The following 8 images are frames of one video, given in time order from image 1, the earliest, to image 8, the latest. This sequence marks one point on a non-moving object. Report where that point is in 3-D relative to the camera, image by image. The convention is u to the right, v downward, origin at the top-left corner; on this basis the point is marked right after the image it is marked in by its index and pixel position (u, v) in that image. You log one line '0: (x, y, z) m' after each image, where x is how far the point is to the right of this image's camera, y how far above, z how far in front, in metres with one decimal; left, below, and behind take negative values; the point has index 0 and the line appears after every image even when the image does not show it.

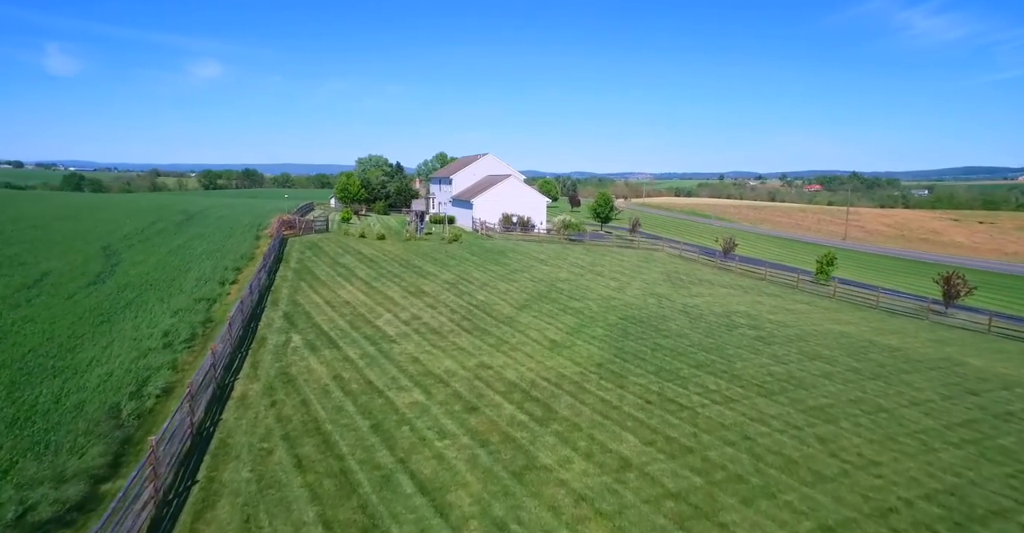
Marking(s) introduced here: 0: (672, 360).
0: (+5.2, -3.1, +19.6) m
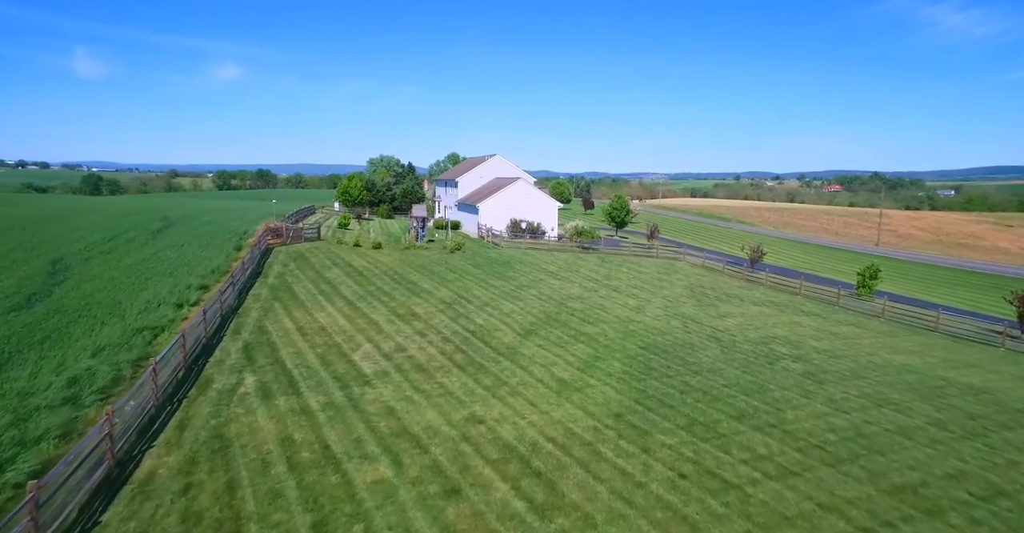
0: (+5.2, -3.8, +16.0) m
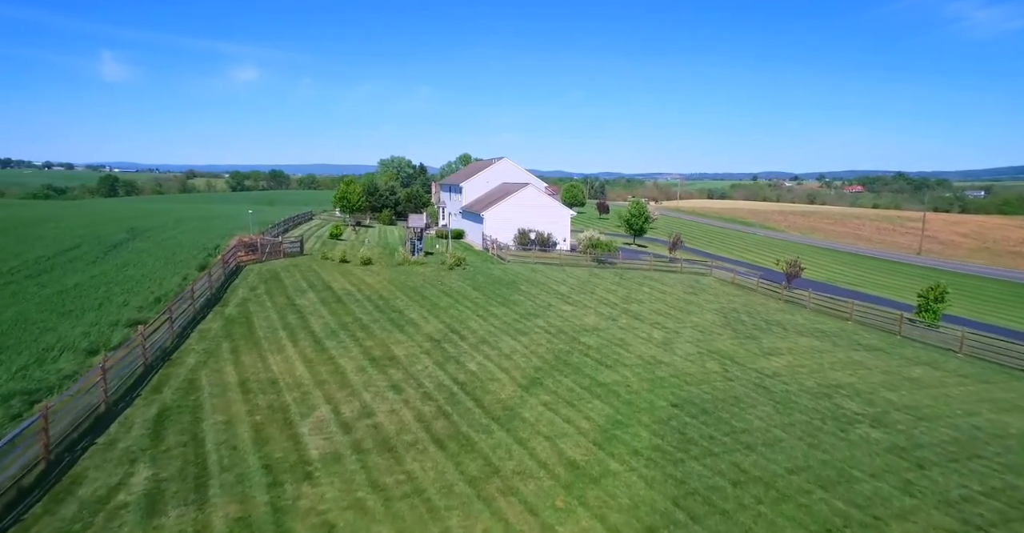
0: (+5.1, -4.9, +11.5) m
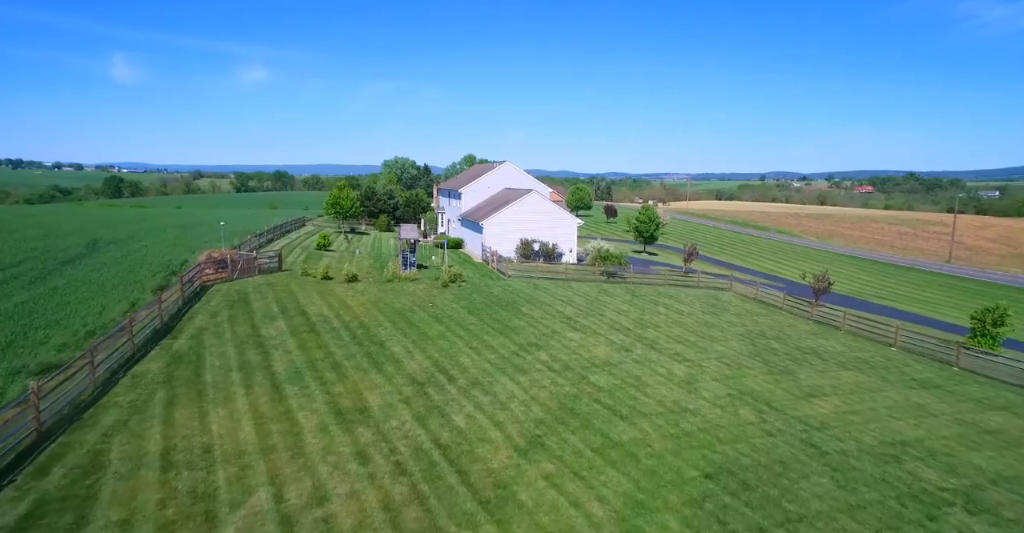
0: (+4.9, -5.7, +8.1) m
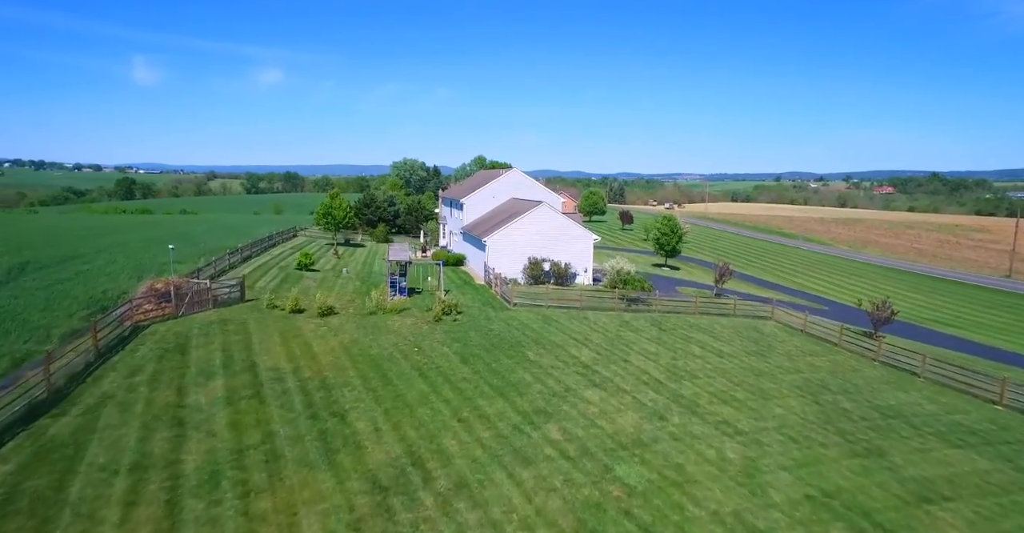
0: (+4.6, -7.0, +3.0) m
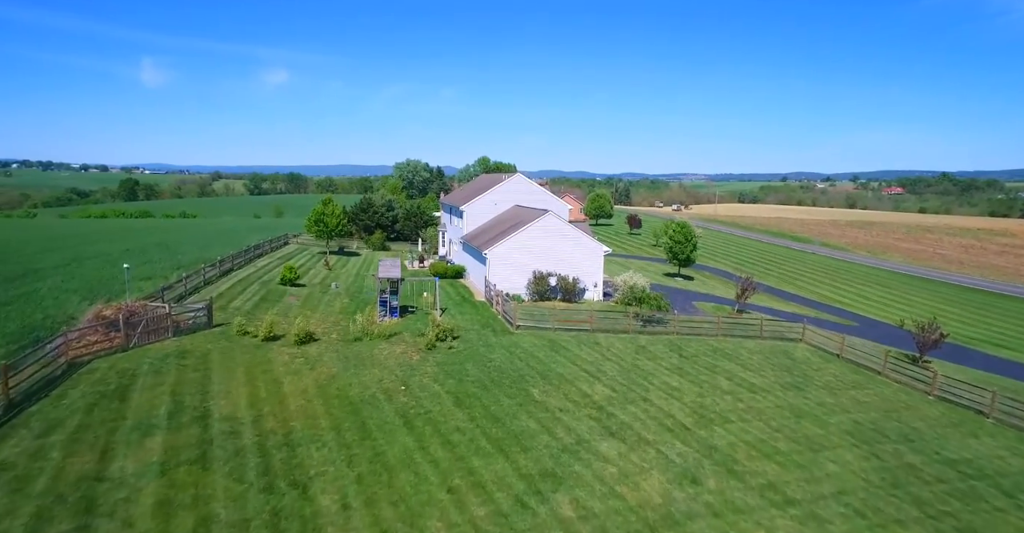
0: (+4.6, -7.8, -0.1) m
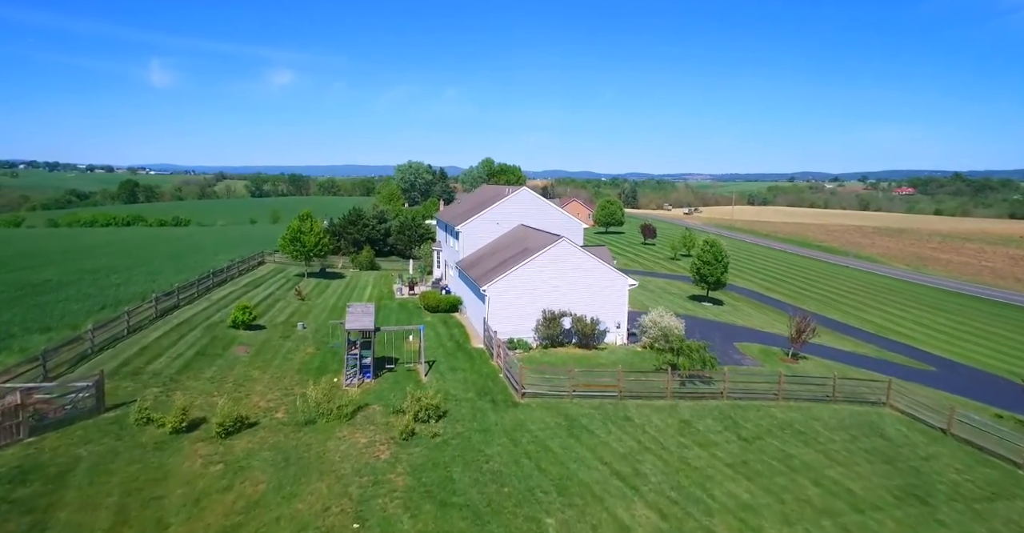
0: (+4.5, -9.5, -6.4) m
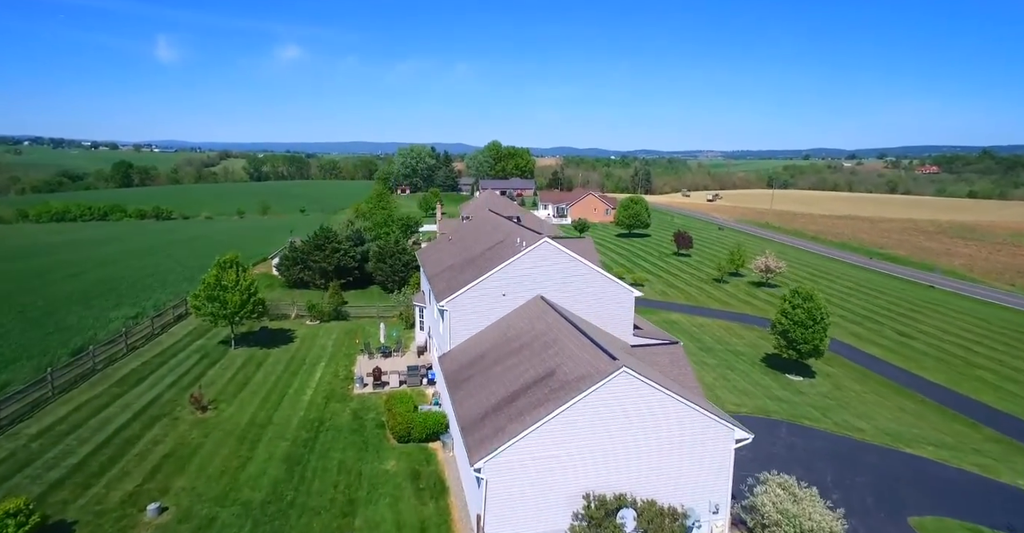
0: (+4.6, -14.6, -18.7) m
